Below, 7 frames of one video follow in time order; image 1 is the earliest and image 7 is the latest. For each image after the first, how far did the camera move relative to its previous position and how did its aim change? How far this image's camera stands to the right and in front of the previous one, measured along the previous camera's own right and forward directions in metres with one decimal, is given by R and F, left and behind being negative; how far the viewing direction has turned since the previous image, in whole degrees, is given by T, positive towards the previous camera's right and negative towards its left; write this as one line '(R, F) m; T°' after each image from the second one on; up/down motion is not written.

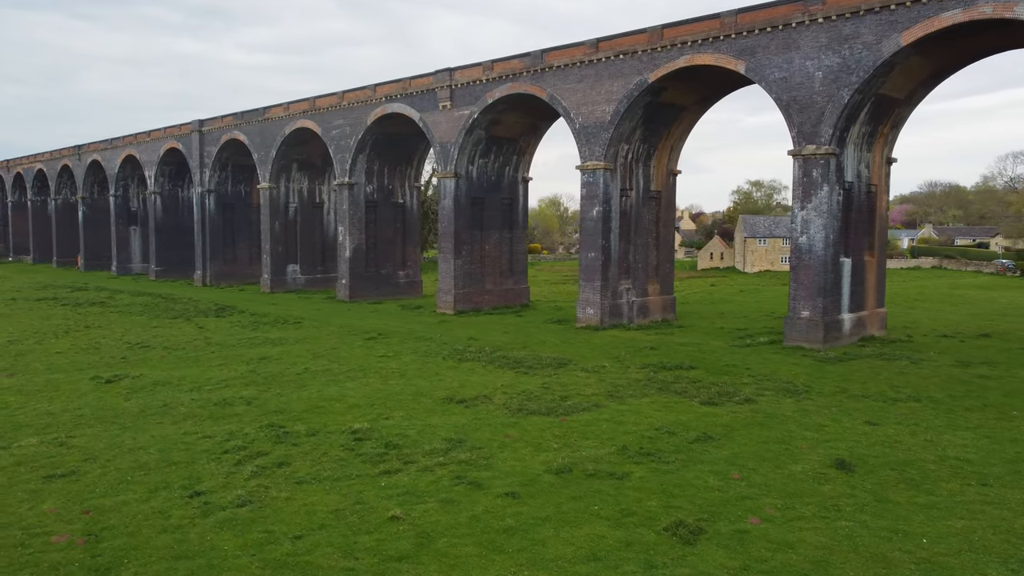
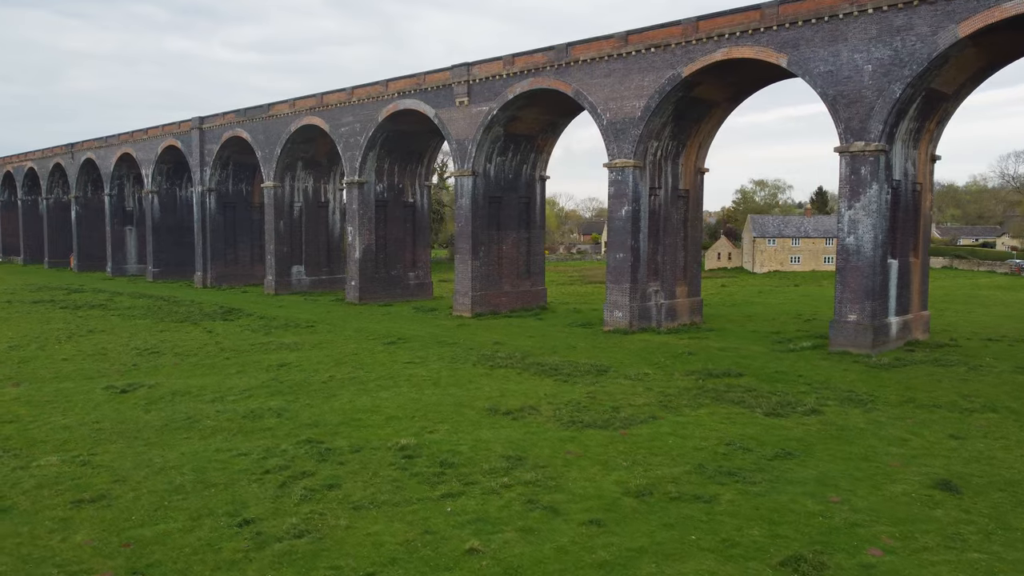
(-0.8, +0.7) m; +1°
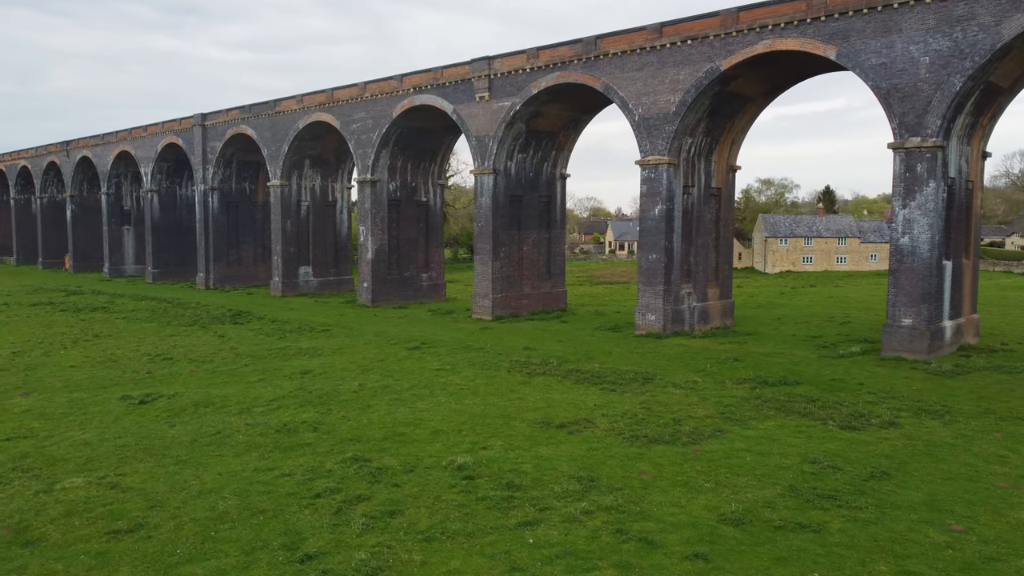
(-0.8, +0.8) m; +1°
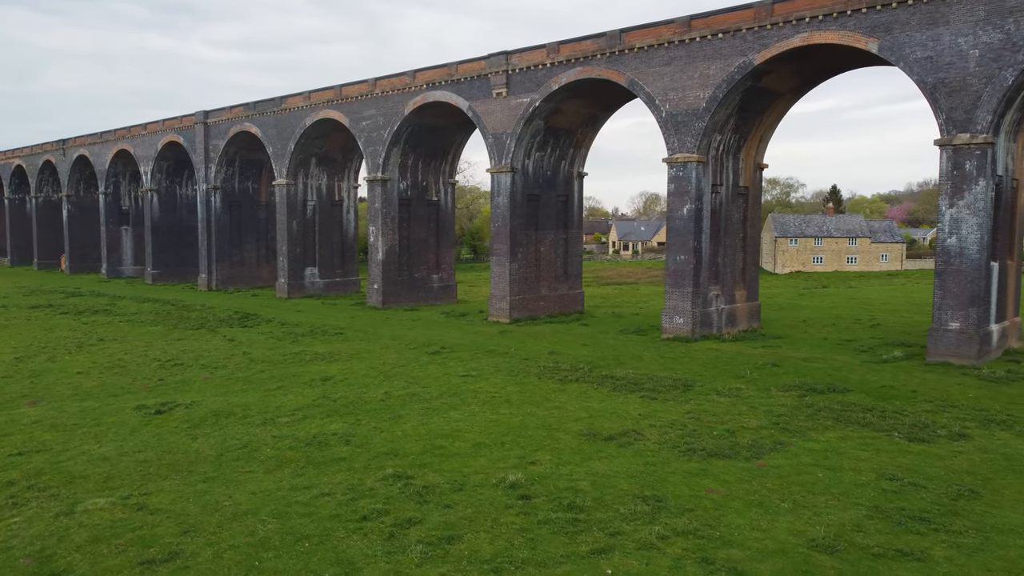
(-0.6, +0.6) m; +1°
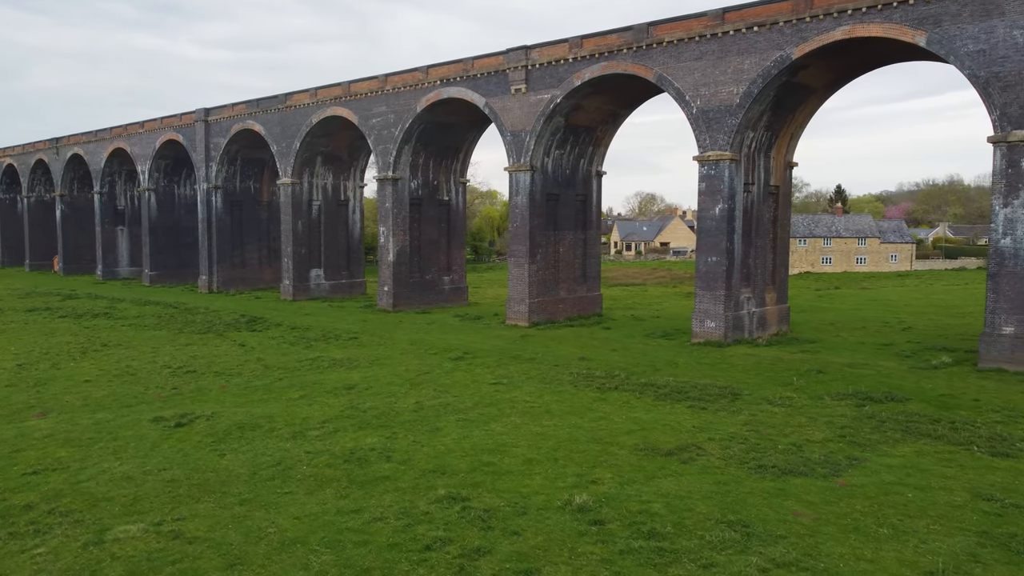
(-0.7, +0.7) m; +1°
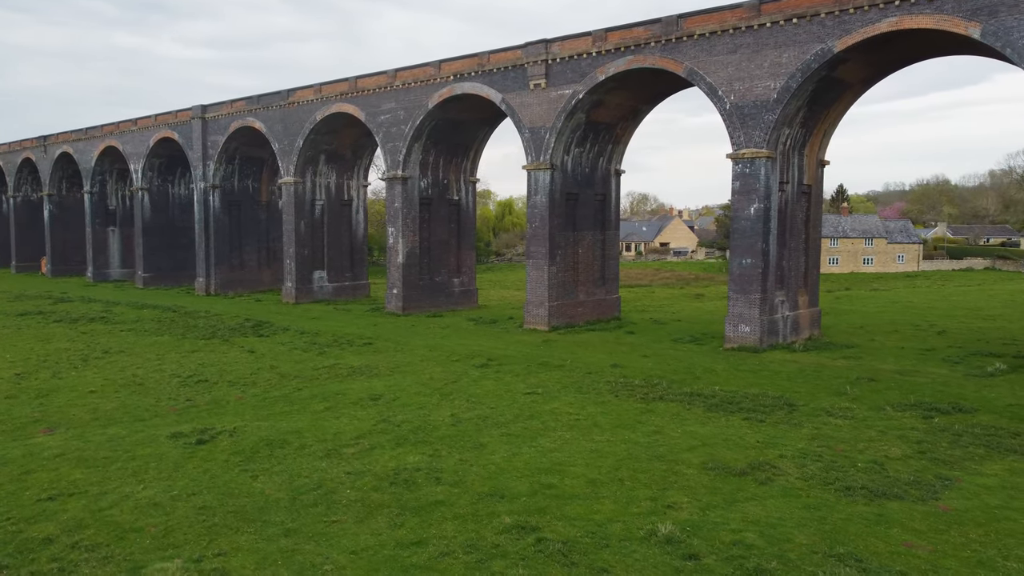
(-0.8, +0.7) m; +1°
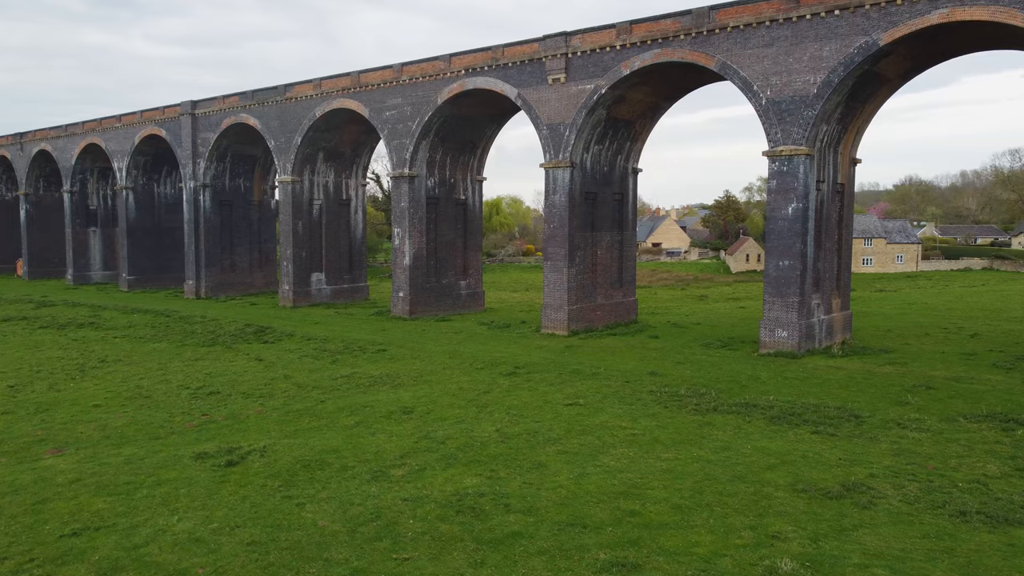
(-1.0, +0.8) m; +2°
